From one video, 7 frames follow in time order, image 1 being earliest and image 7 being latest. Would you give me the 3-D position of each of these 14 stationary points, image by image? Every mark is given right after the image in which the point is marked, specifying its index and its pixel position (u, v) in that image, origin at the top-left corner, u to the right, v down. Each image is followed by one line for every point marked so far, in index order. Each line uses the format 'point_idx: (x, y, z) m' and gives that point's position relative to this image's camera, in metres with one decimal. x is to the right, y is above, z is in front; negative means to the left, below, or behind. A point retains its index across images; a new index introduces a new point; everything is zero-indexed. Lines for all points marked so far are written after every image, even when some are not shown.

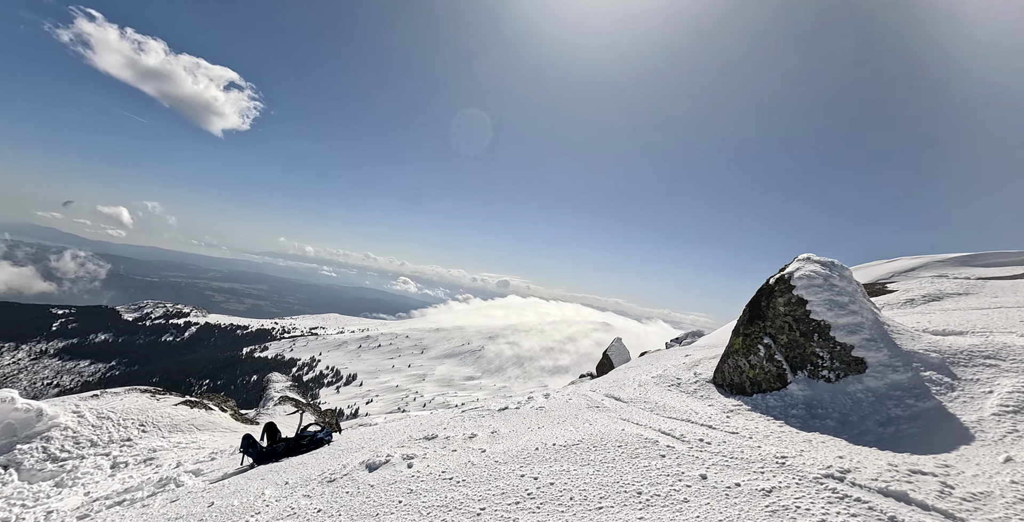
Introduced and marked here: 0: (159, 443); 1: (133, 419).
0: (-15.0, -7.7, +18.6) m
1: (-17.1, -7.0, +19.7) m
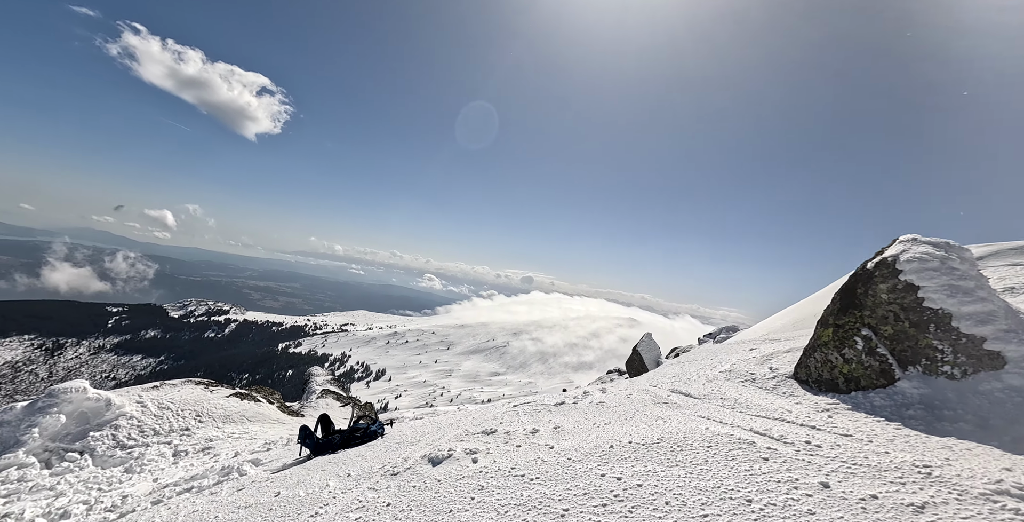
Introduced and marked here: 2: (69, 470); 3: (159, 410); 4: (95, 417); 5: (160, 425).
0: (-13.2, -7.6, +19.5) m
1: (-15.2, -6.9, +20.7) m
2: (-15.8, -7.4, +15.7) m
3: (-16.0, -6.7, +19.9) m
4: (-17.3, -6.4, +18.2) m
5: (-15.3, -7.1, +19.1) m
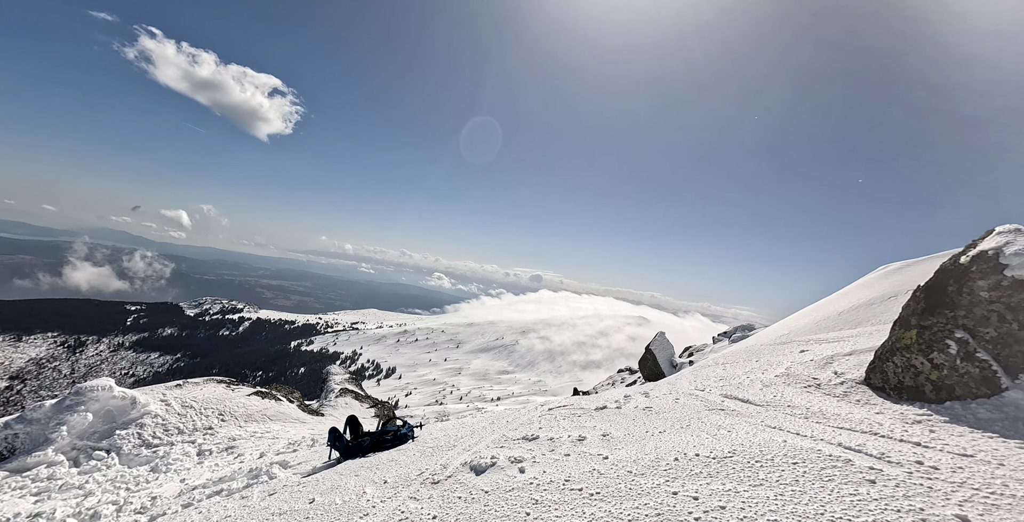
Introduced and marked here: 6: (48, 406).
0: (-12.2, -7.6, +19.6) m
1: (-14.2, -6.9, +20.8) m
2: (-14.9, -7.5, +15.8) m
3: (-15.1, -6.7, +20.1) m
4: (-16.4, -6.4, +18.4) m
5: (-14.3, -7.1, +19.2) m
6: (-18.7, -5.8, +17.7) m
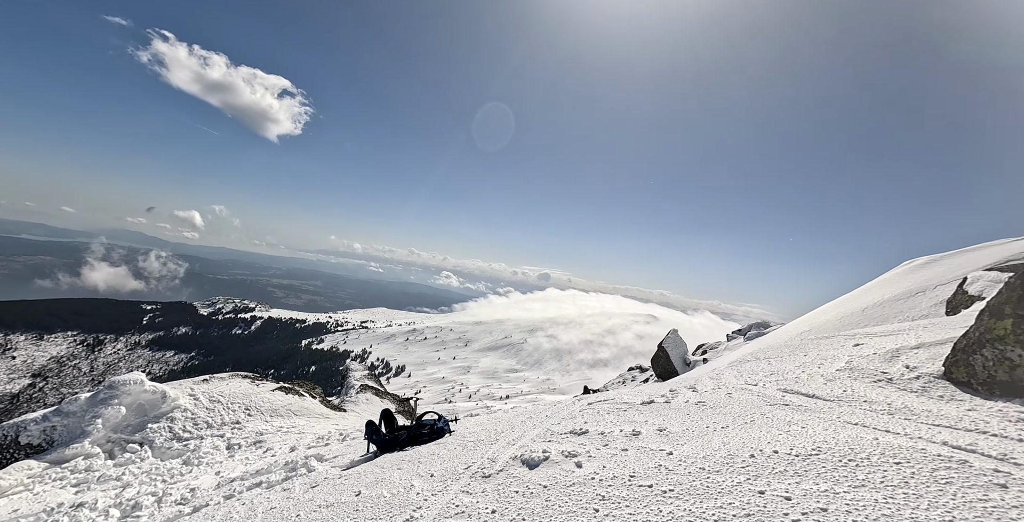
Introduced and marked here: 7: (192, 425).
0: (-11.2, -7.5, +19.8) m
1: (-13.2, -6.8, +21.1) m
2: (-14.0, -7.4, +16.1) m
3: (-14.0, -6.6, +20.4) m
4: (-15.4, -6.3, +18.7) m
5: (-13.3, -7.0, +19.5) m
6: (-17.7, -5.7, +18.1) m
7: (-13.6, -7.0, +18.6) m
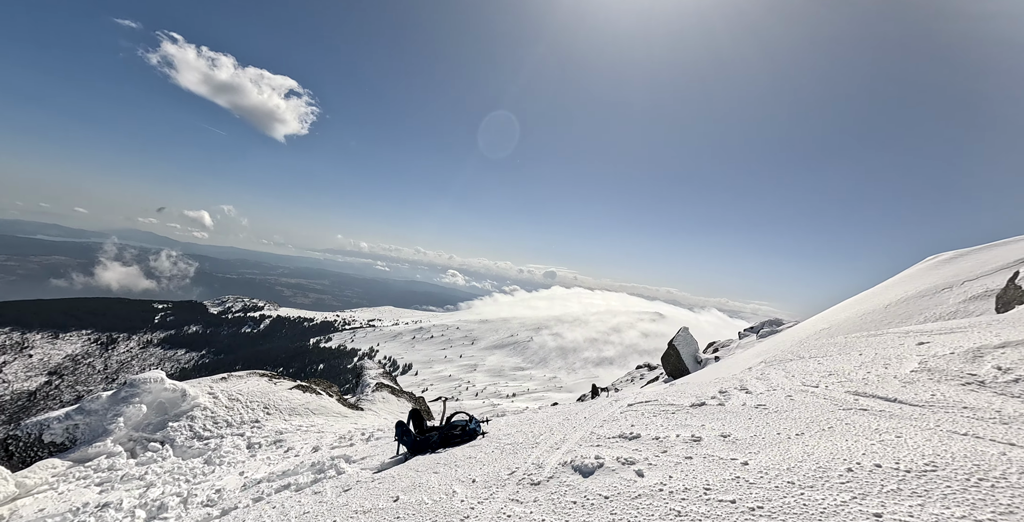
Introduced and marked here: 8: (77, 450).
0: (-10.3, -7.4, +19.7) m
1: (-12.2, -6.7, +21.0) m
2: (-13.1, -7.3, +16.0) m
3: (-13.1, -6.5, +20.3) m
4: (-14.5, -6.3, +18.7) m
5: (-12.4, -6.9, +19.4) m
6: (-16.8, -5.7, +18.1) m
7: (-12.7, -6.9, +18.6) m
8: (-15.9, -6.9, +16.1) m
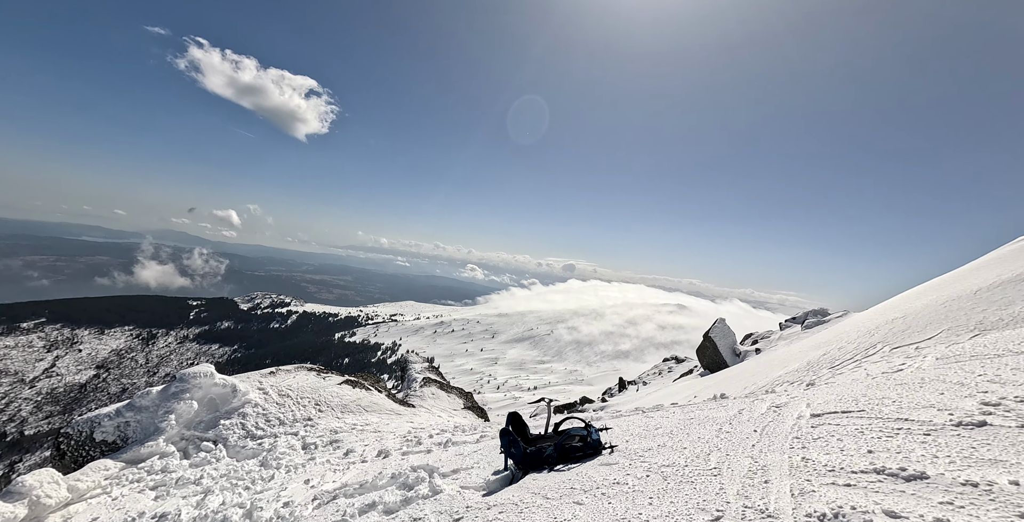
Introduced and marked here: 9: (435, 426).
0: (-7.3, -6.9, +18.5) m
1: (-9.2, -6.2, +19.9) m
2: (-10.4, -6.9, +14.9) m
3: (-10.2, -6.0, +19.2) m
4: (-11.6, -5.8, +17.6) m
5: (-9.5, -6.4, +18.3) m
6: (-14.0, -5.3, +17.2) m
7: (-9.9, -6.4, +17.4) m
8: (-13.2, -6.5, +15.1) m
9: (-3.2, -7.0, +18.5) m
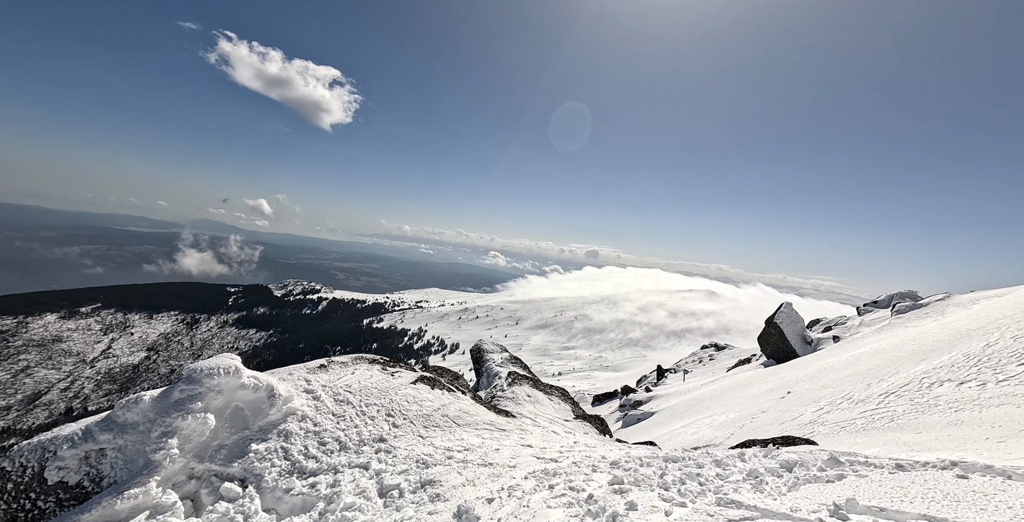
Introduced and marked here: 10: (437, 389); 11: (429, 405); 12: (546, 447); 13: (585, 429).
0: (-2.3, -5.2, +11.9) m
1: (-4.1, -4.4, +13.4) m
2: (-5.5, -5.2, +8.6) m
3: (-5.1, -4.2, +12.8) m
4: (-6.6, -4.1, +11.3) m
5: (-4.5, -4.7, +11.9) m
6: (-9.1, -3.6, +11.0) m
7: (-4.9, -4.7, +11.0) m
8: (-8.3, -4.9, +8.9) m
9: (+1.8, -5.3, +11.8) m
10: (-2.8, -4.7, +16.2) m
11: (-2.8, -4.8, +14.7) m
12: (+0.9, -5.4, +13.0) m
13: (+2.8, -6.2, +16.4) m
